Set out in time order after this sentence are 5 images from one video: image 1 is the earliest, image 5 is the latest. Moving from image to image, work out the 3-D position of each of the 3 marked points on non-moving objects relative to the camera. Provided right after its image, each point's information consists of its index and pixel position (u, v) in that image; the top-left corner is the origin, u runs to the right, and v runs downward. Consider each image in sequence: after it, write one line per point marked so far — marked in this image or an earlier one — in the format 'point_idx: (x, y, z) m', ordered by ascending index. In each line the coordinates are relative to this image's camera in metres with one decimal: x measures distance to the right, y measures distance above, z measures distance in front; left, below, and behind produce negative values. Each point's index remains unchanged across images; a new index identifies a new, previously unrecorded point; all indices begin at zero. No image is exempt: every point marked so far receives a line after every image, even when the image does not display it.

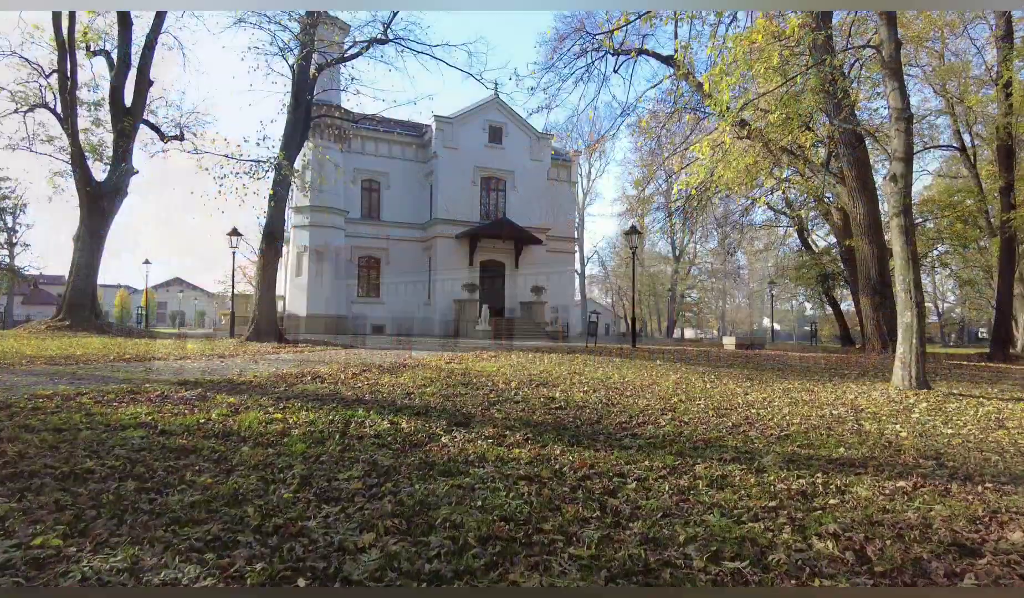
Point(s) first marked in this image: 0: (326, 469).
0: (-0.8, -0.8, +2.9) m
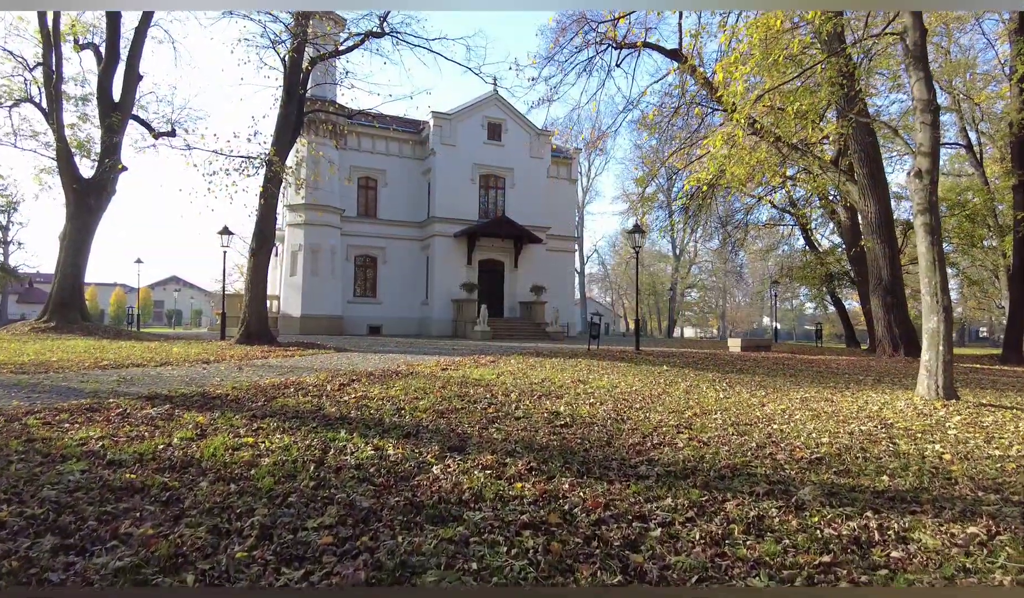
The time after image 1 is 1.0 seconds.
0: (-0.8, -0.8, +2.5) m
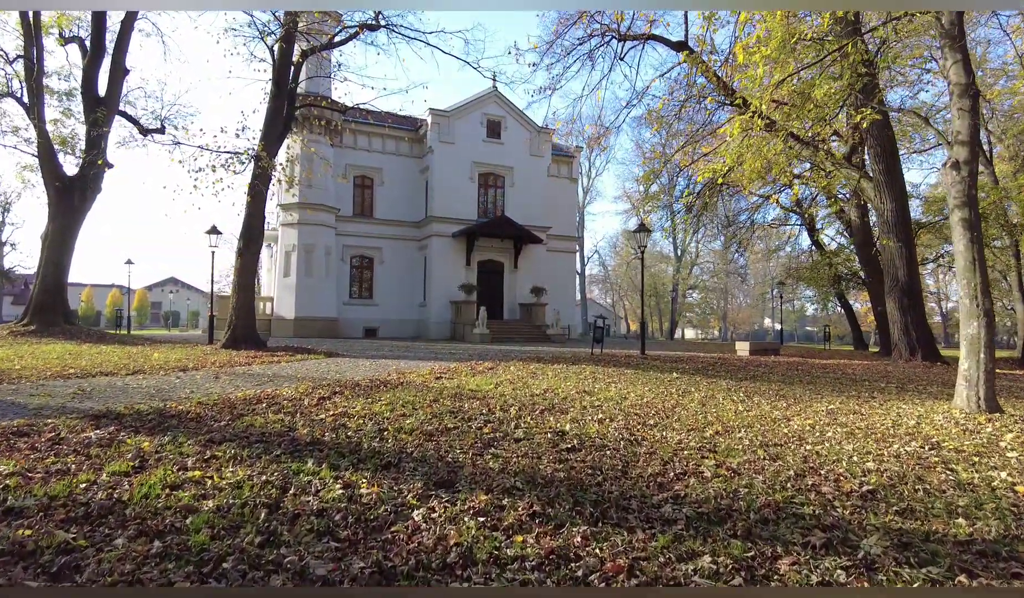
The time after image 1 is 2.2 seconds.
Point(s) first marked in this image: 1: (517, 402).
0: (-0.8, -0.8, +1.9) m
1: (0.0, -0.9, +5.7) m
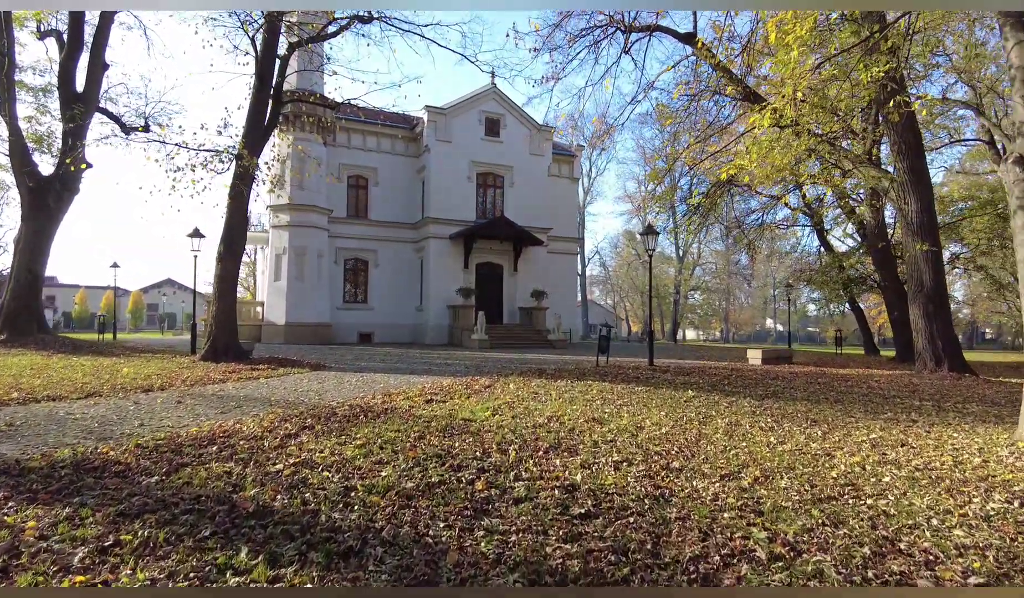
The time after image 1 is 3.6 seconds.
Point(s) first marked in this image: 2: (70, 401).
0: (-0.8, -1.0, +1.1) m
1: (0.0, -1.0, +4.9) m
2: (-4.3, -1.0, +6.3) m
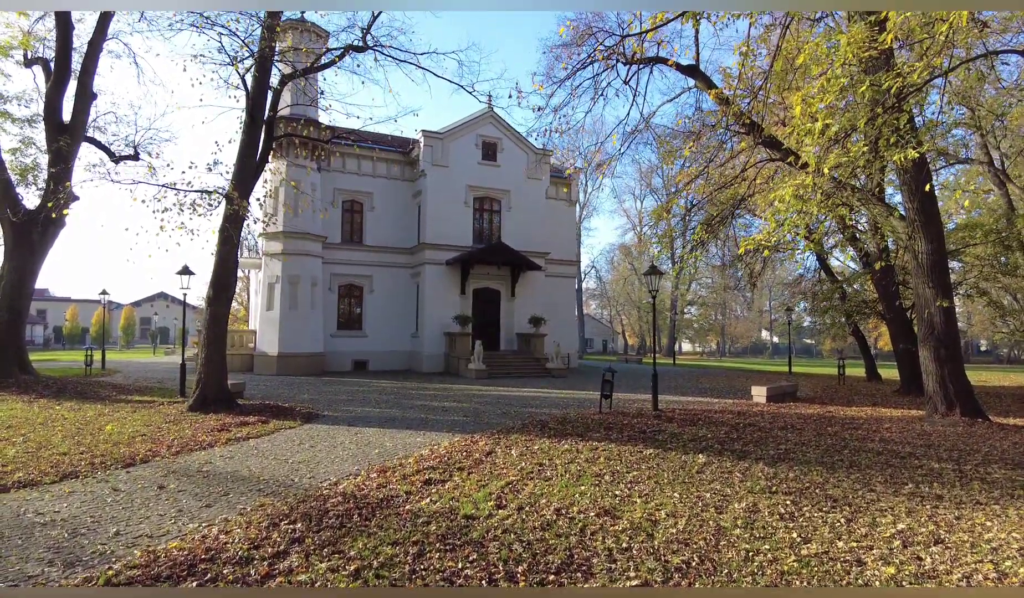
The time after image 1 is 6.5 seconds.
0: (-0.8, -1.6, +0.7) m
1: (+0.1, -1.7, +4.5) m
2: (-4.2, -1.7, +5.9) m
